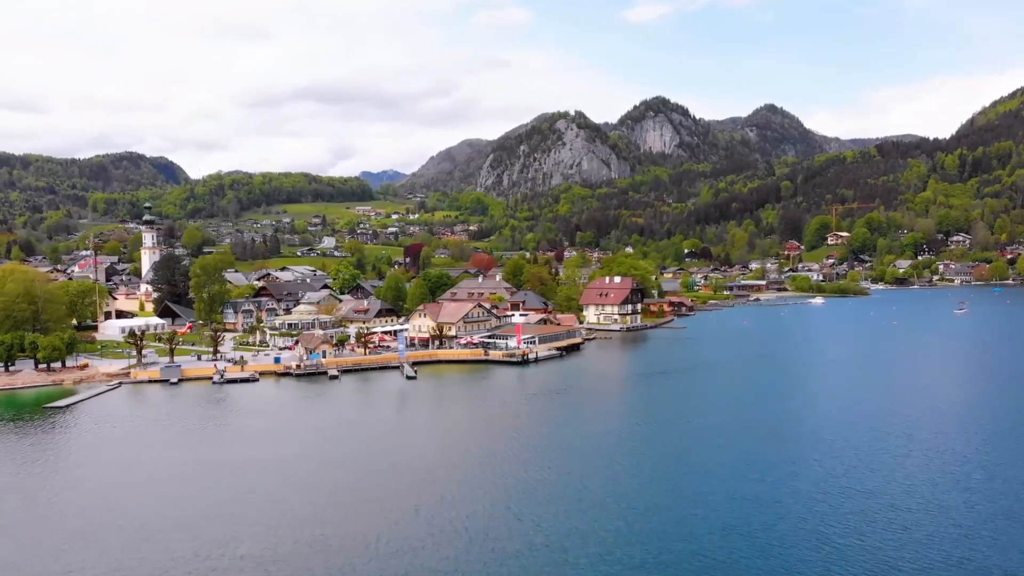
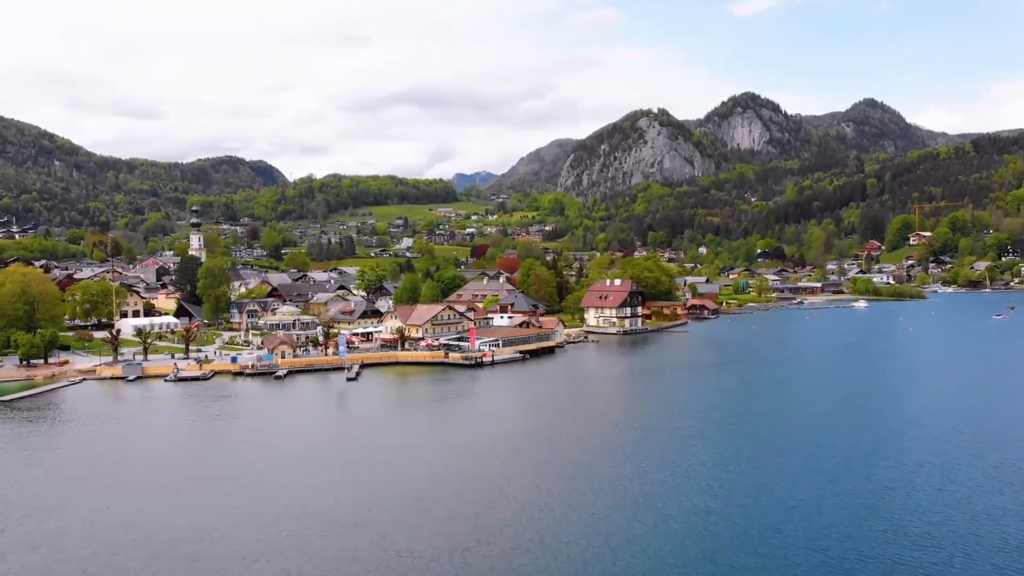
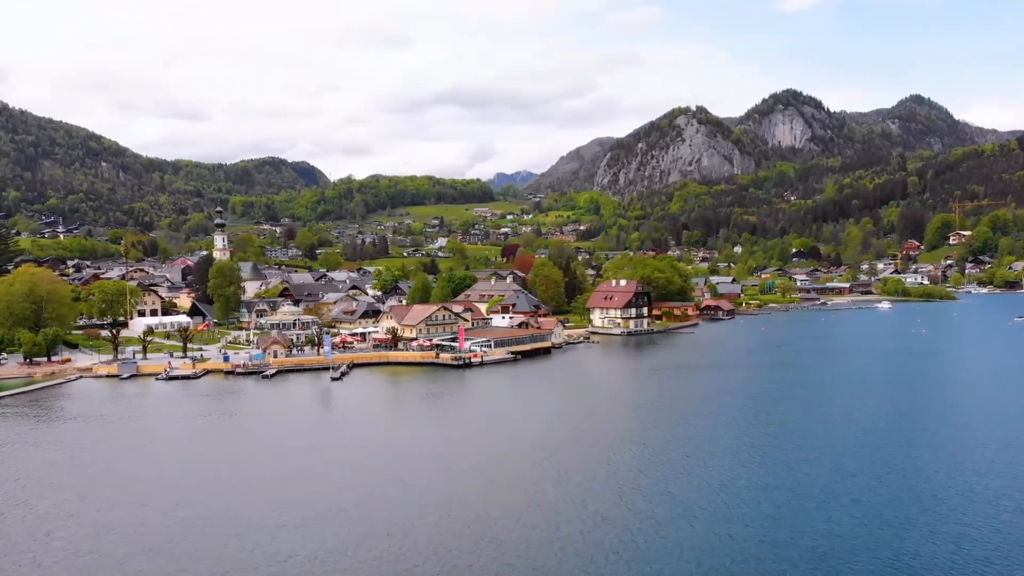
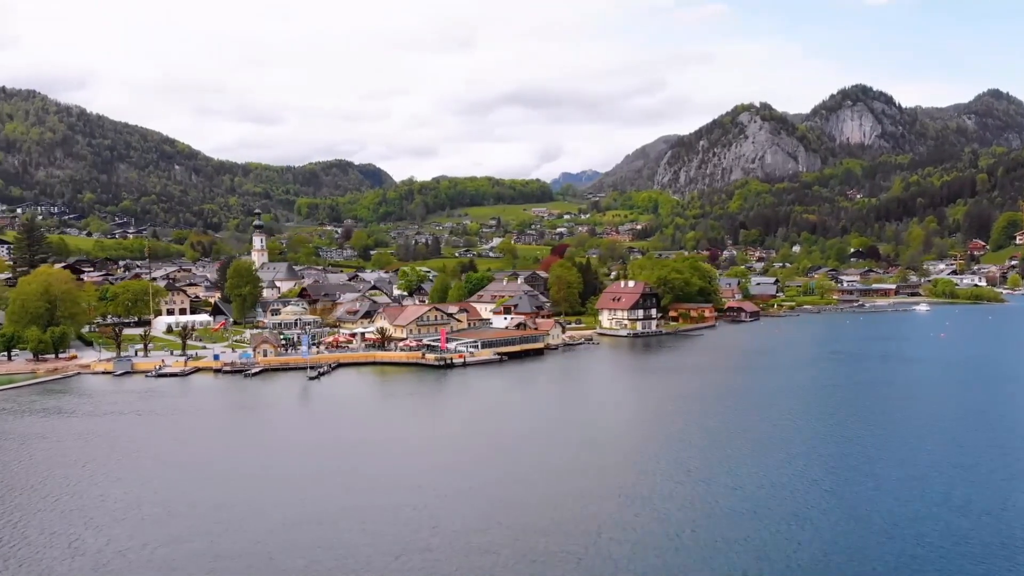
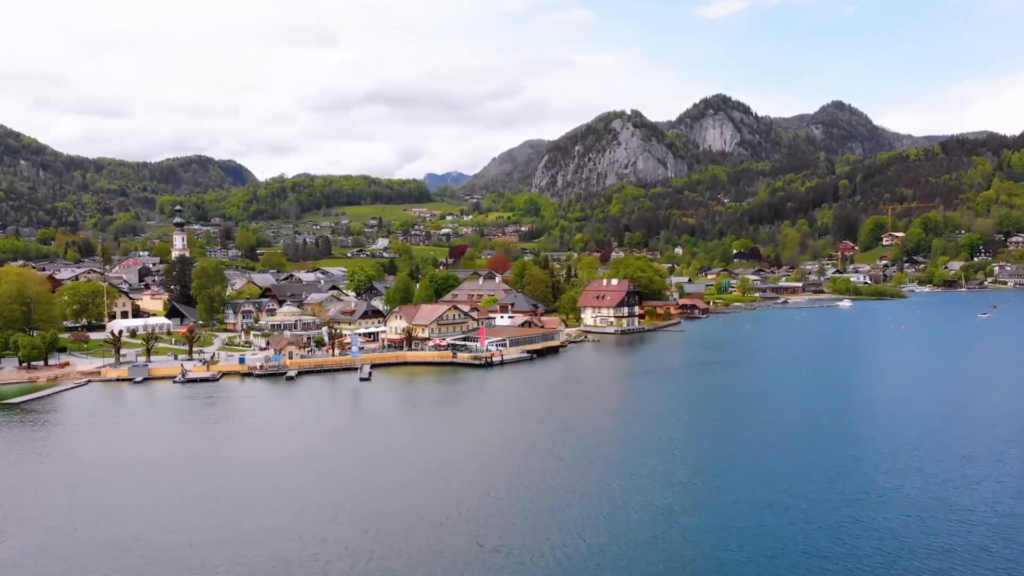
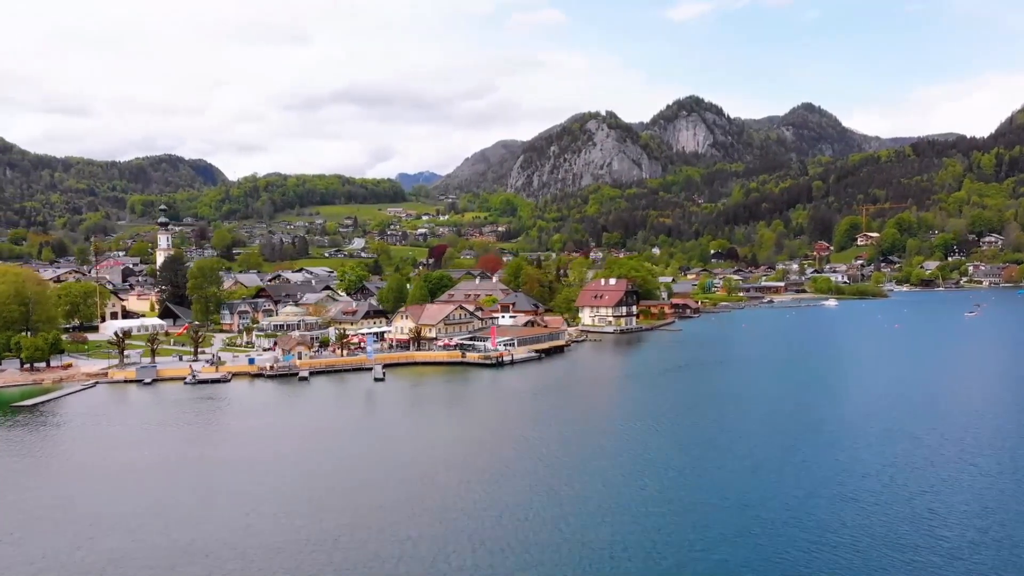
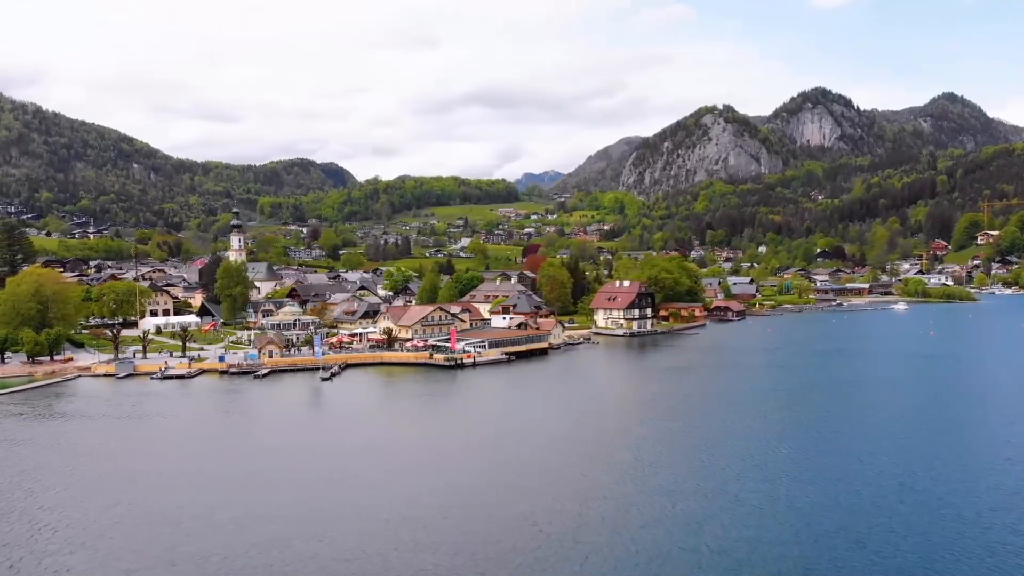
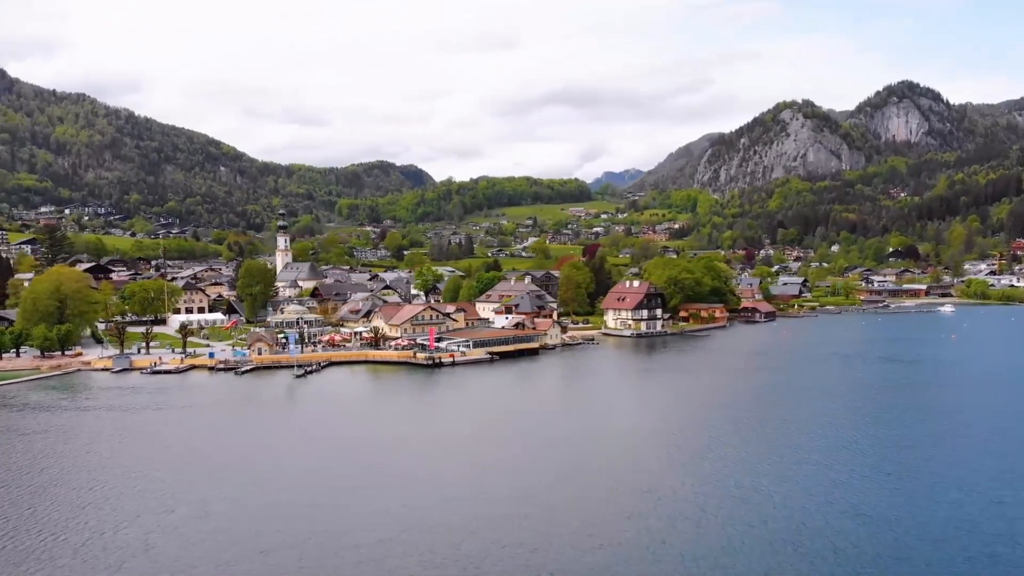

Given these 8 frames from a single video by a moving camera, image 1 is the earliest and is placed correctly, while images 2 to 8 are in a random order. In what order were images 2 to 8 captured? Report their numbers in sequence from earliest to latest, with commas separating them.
6, 5, 2, 3, 7, 4, 8
